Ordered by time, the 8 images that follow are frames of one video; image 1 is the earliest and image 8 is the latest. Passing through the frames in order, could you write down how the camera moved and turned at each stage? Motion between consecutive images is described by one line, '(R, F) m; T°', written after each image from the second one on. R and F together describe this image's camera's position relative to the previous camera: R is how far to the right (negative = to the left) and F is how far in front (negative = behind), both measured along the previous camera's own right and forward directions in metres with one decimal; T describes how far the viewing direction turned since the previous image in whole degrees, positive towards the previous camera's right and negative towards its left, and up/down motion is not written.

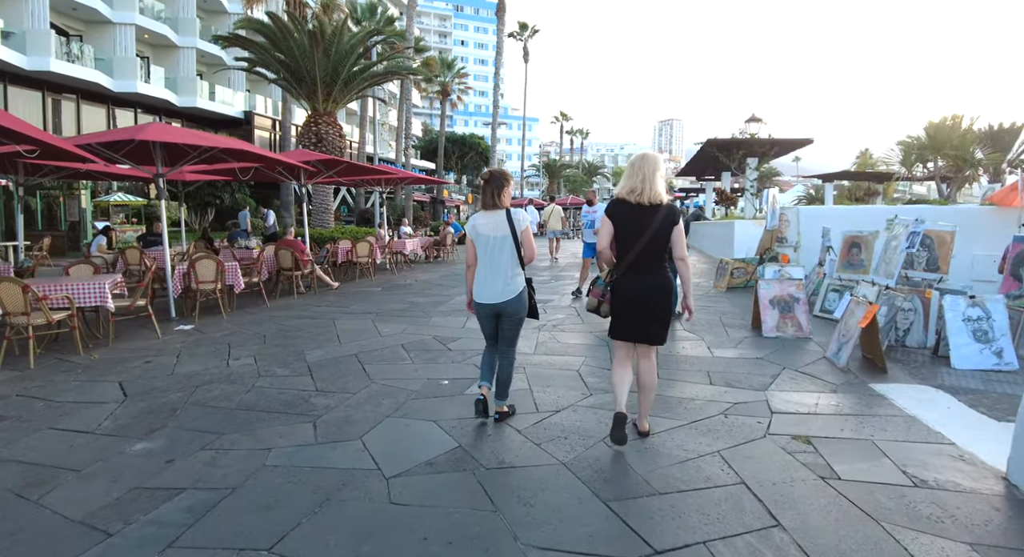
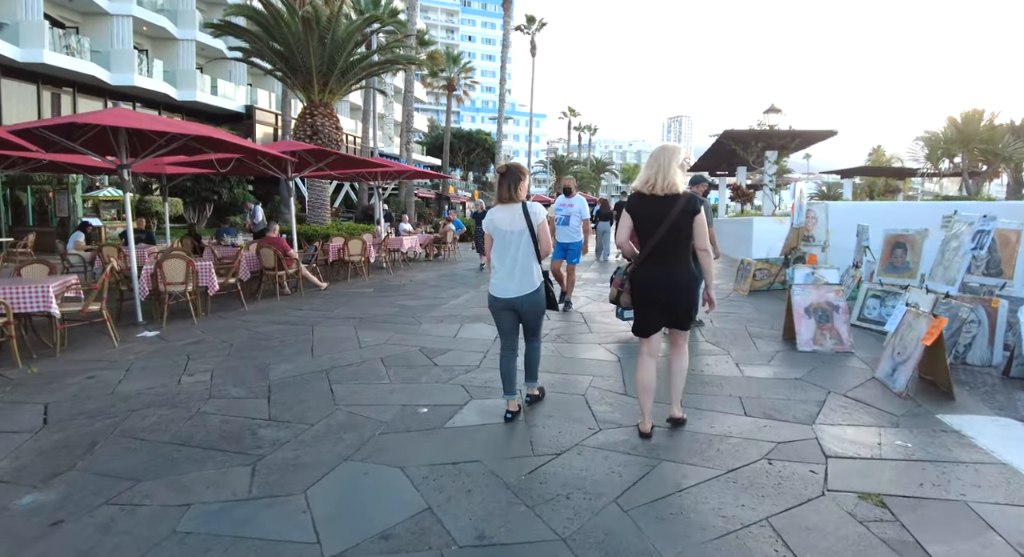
(+0.1, +0.8) m; -1°
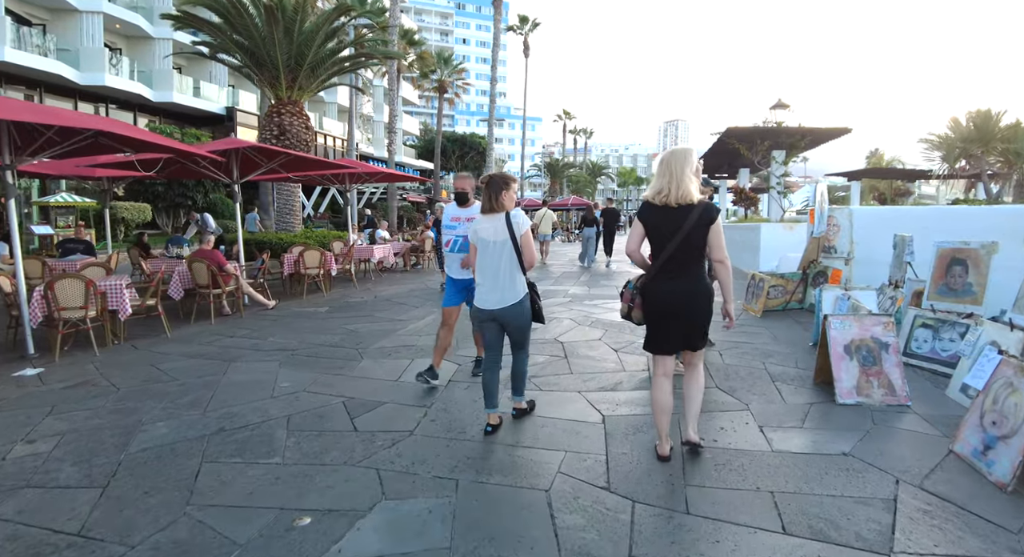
(+0.4, +1.2) m; 0°
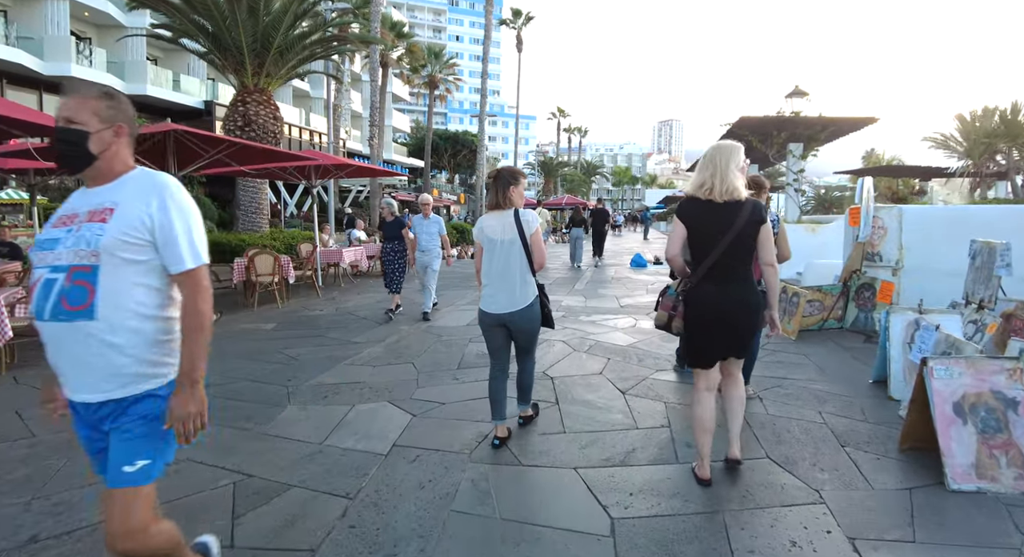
(+0.2, +1.3) m; +1°
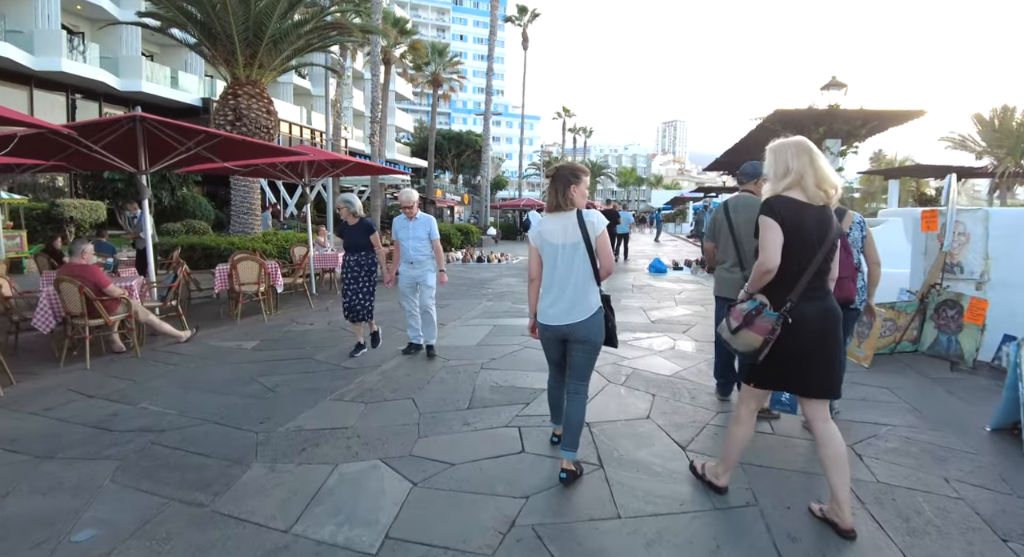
(-0.2, +0.9) m; 0°
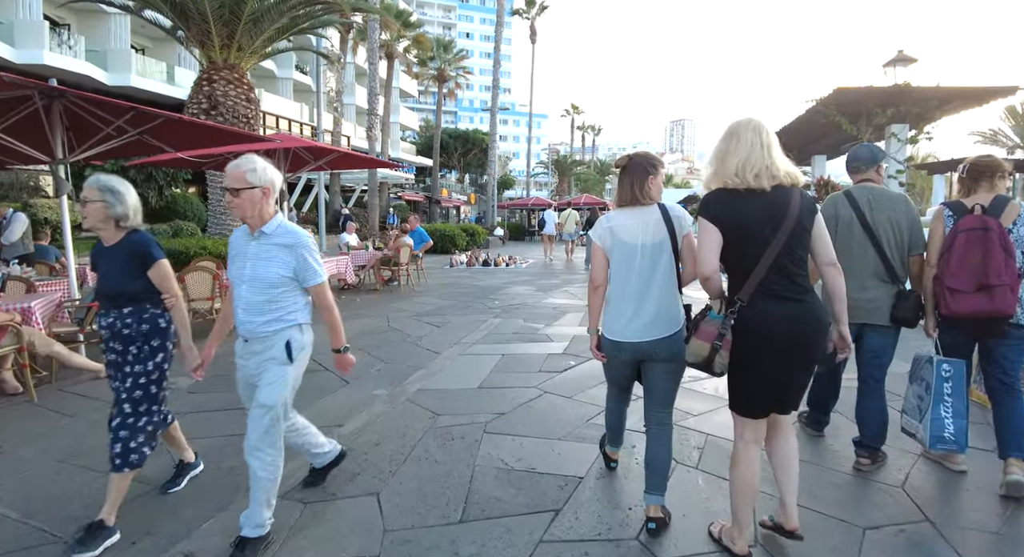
(-0.1, +1.4) m; -1°
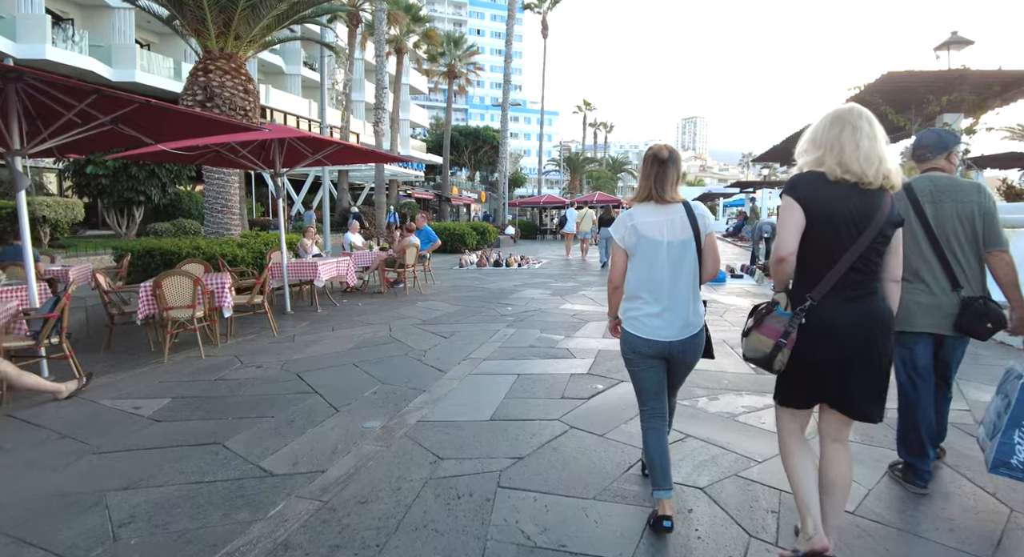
(-0.1, +0.7) m; -1°
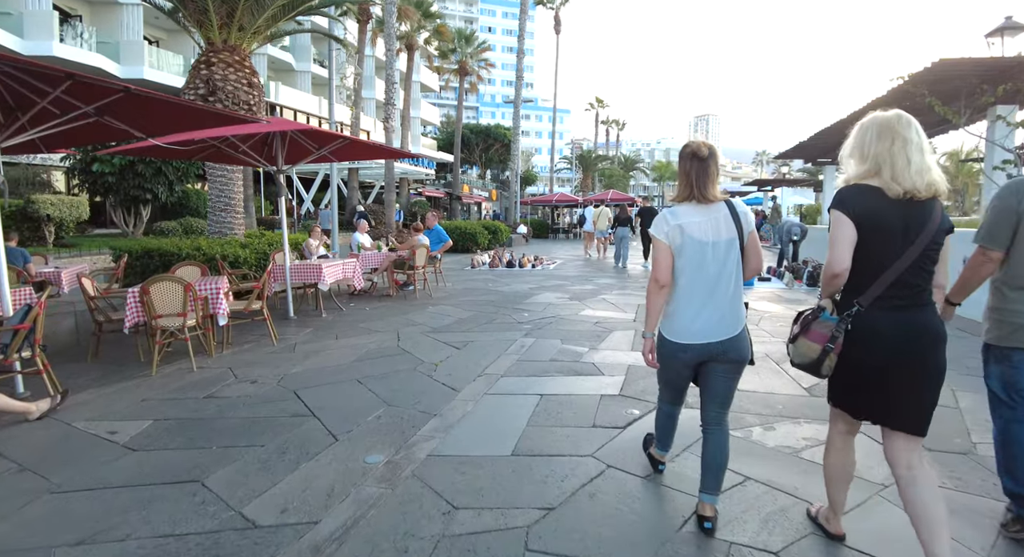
(-0.1, +0.5) m; -1°
